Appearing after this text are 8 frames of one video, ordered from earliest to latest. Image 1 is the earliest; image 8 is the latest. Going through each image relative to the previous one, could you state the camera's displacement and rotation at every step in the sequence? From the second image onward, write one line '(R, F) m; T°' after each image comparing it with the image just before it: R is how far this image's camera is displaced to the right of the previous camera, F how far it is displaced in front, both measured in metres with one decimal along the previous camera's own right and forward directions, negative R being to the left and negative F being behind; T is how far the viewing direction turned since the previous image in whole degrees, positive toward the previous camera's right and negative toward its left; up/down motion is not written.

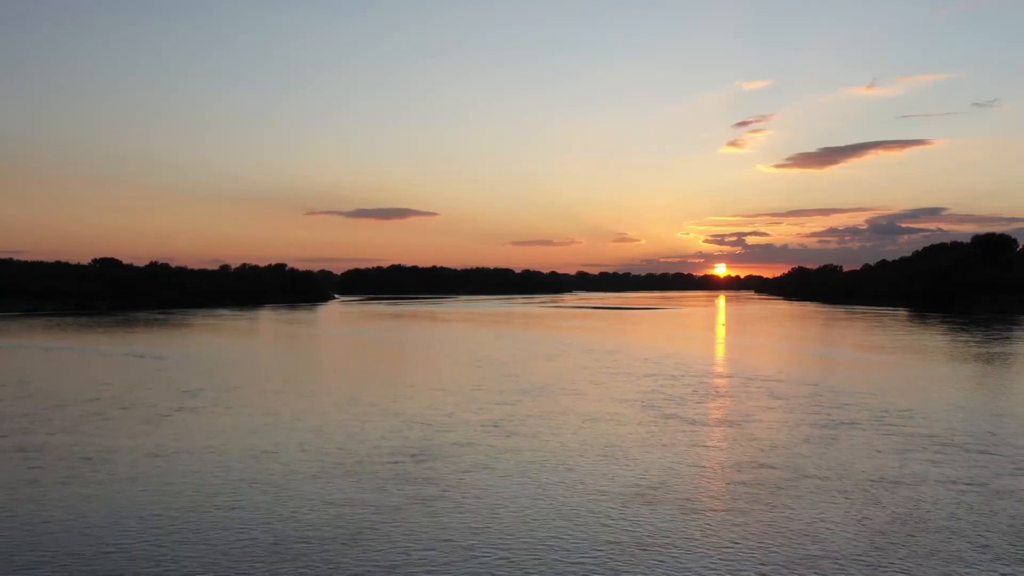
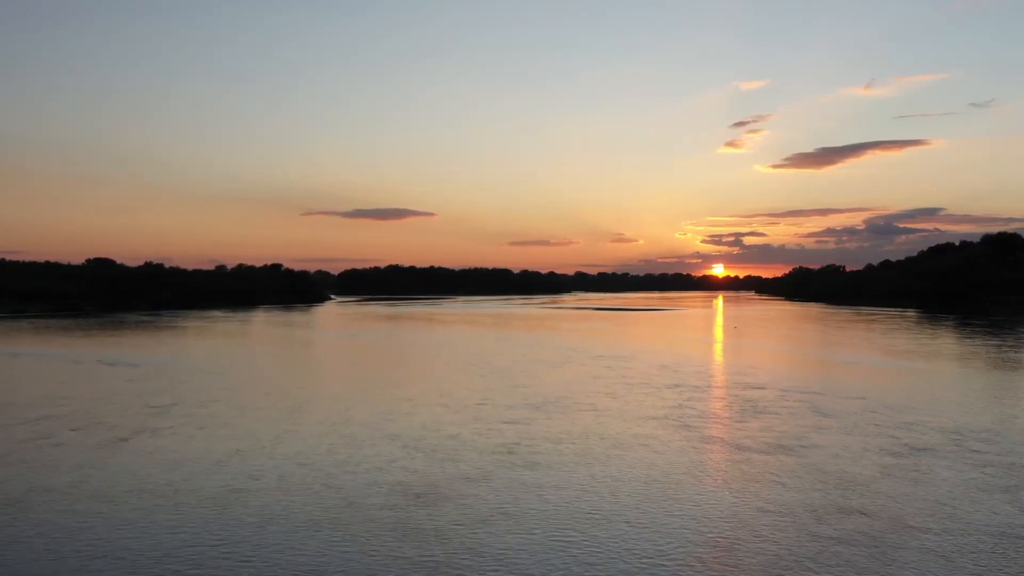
(-0.3, +1.8) m; 0°
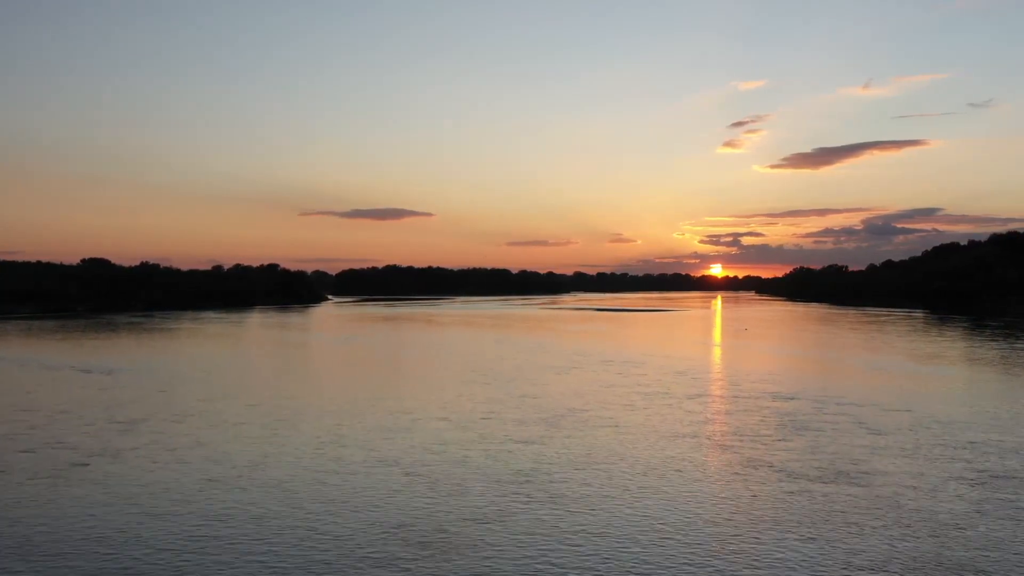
(-0.2, +1.5) m; 0°
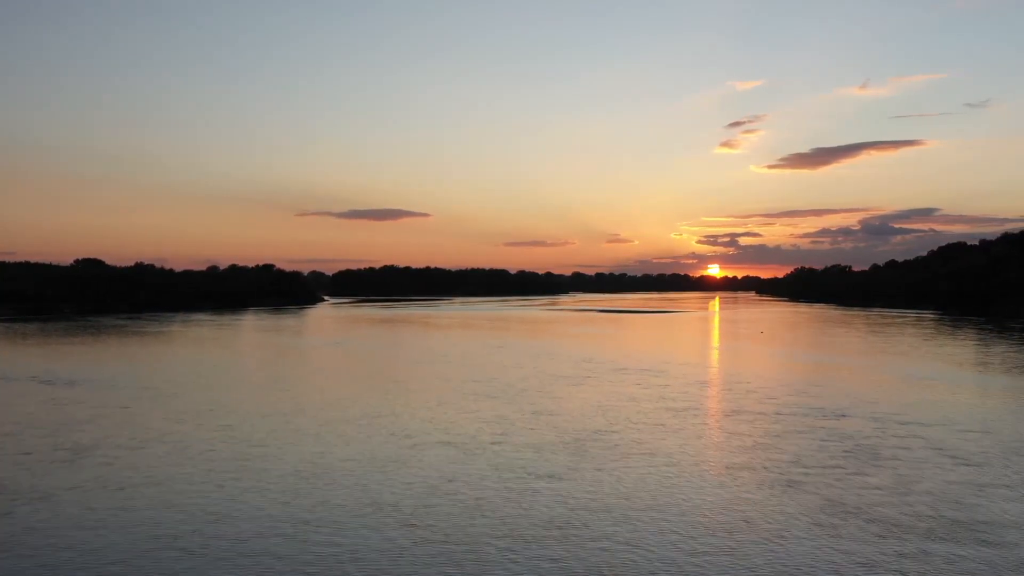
(-0.3, +2.0) m; 0°
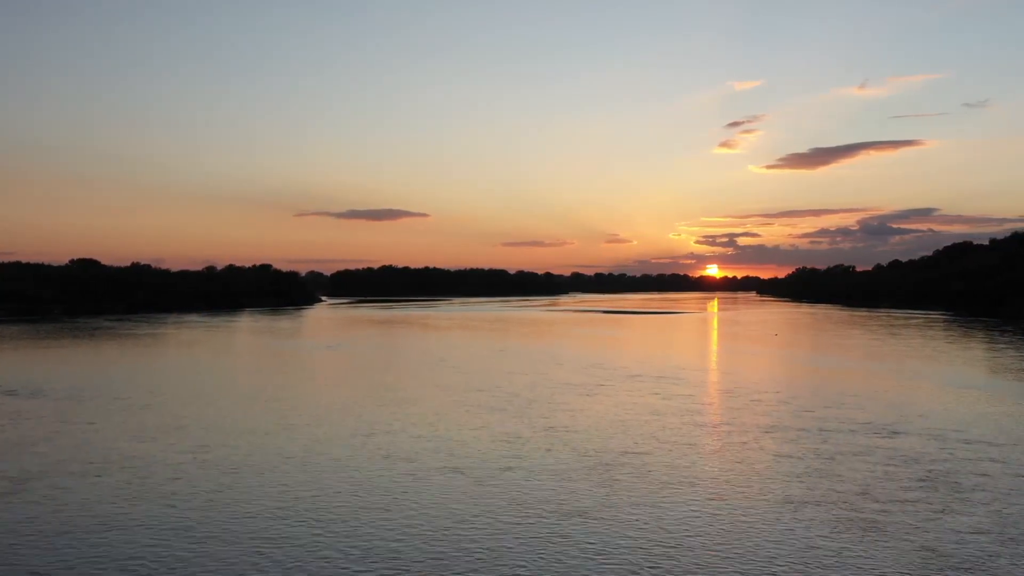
(-0.2, +1.6) m; 0°
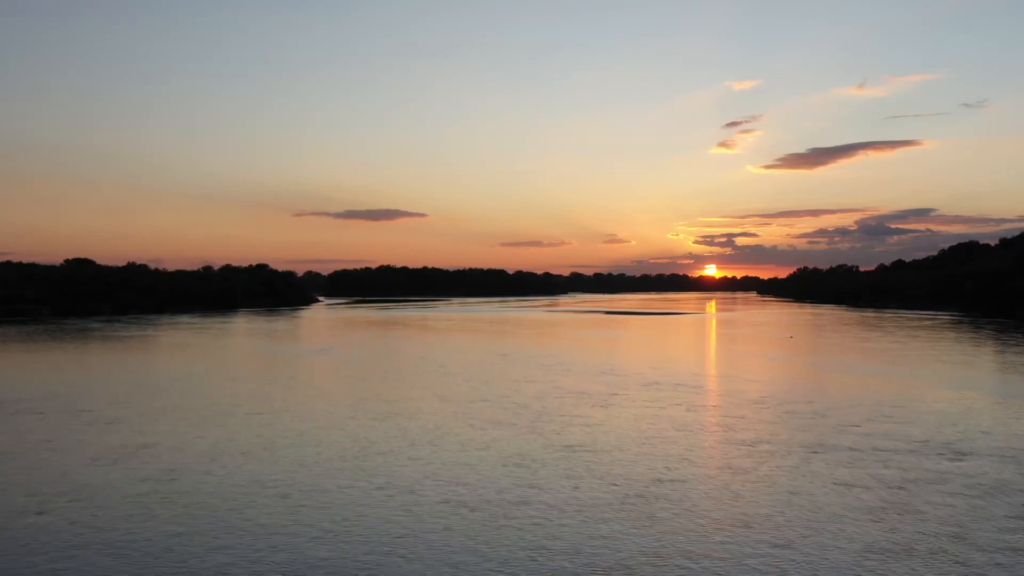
(-0.2, +1.6) m; 0°
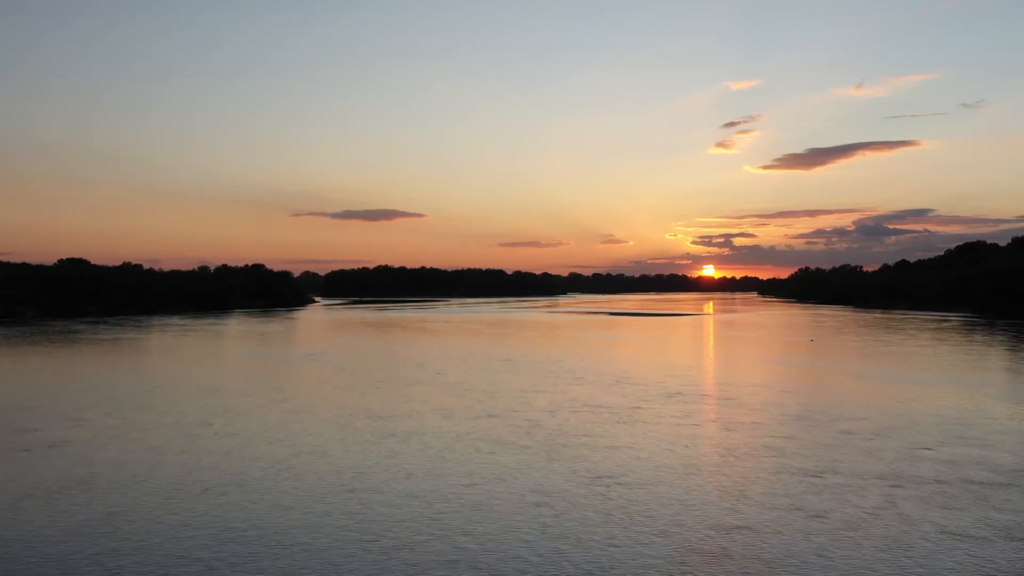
(-0.3, +1.9) m; 0°
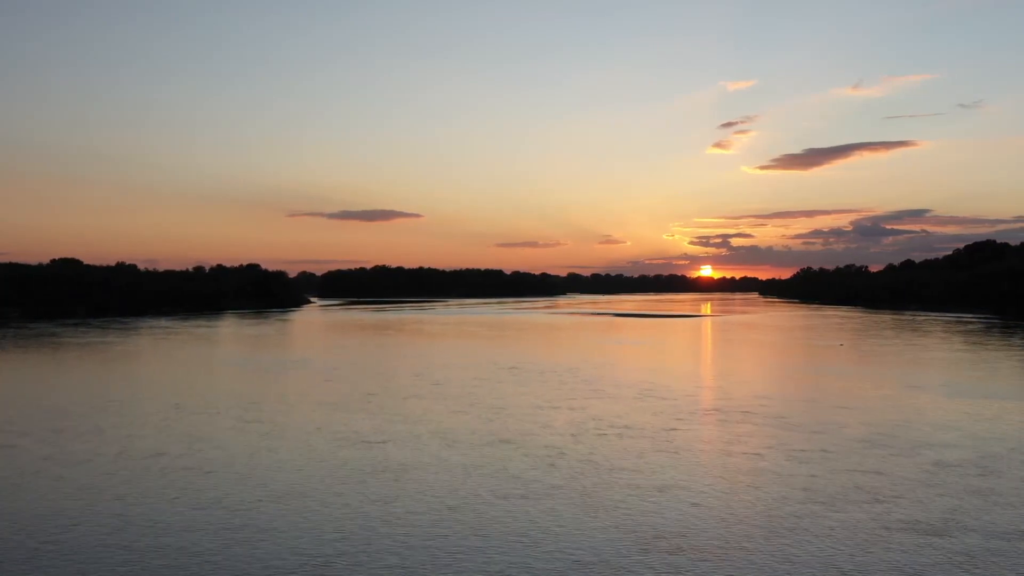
(-0.3, +2.4) m; 0°
